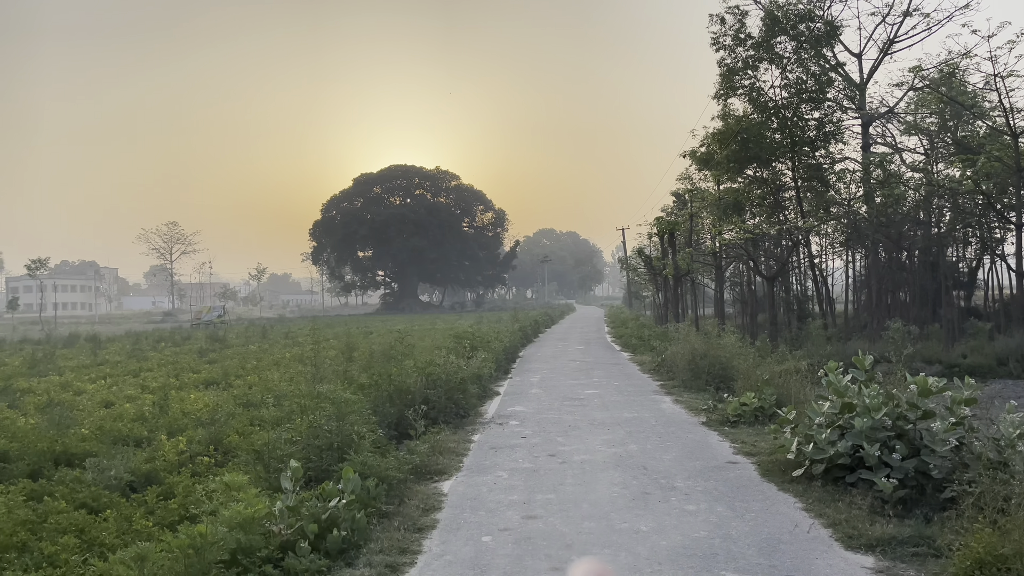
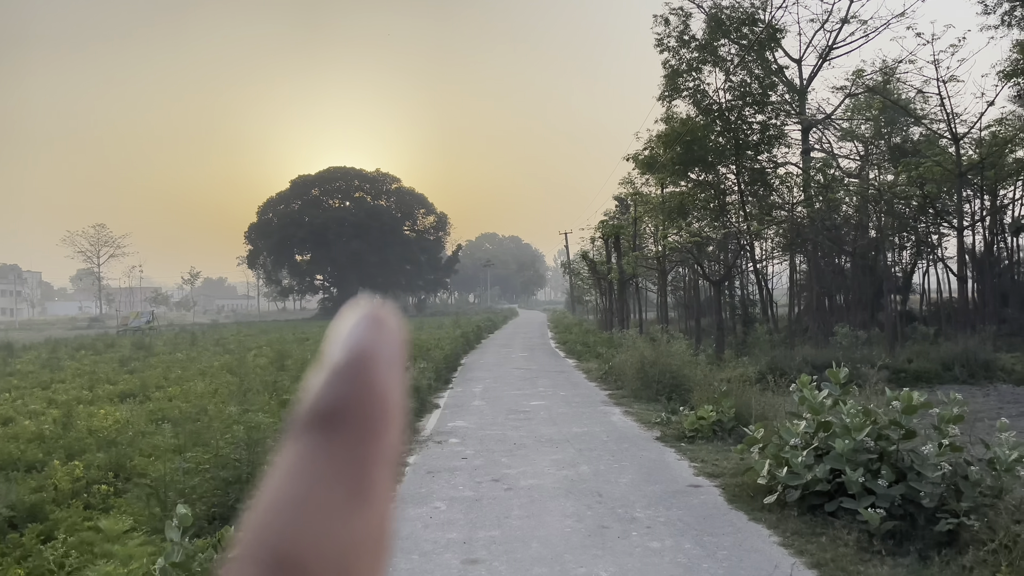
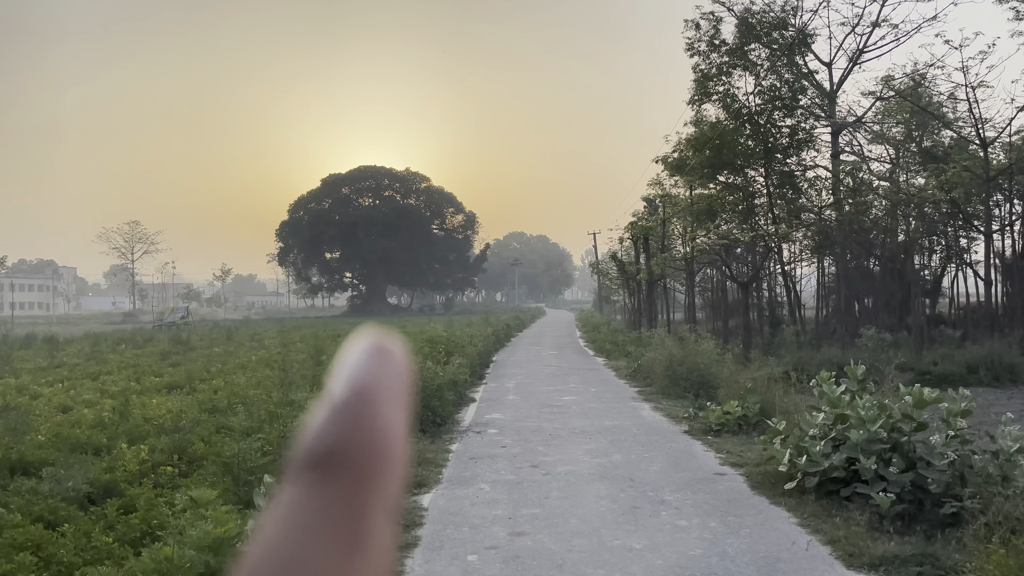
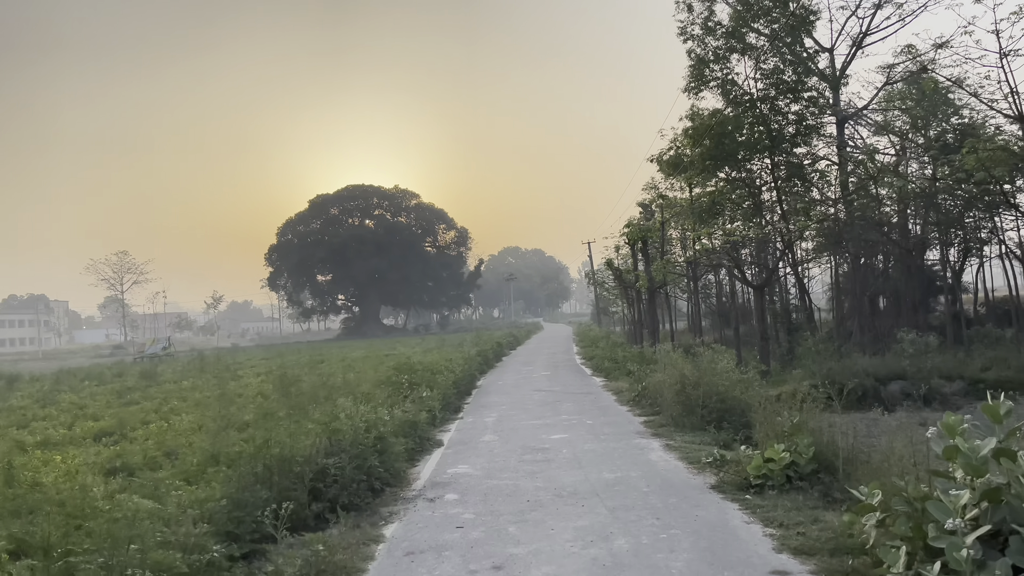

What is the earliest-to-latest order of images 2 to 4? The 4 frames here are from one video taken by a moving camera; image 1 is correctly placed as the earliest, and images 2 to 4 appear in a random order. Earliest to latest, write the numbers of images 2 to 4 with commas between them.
3, 2, 4
